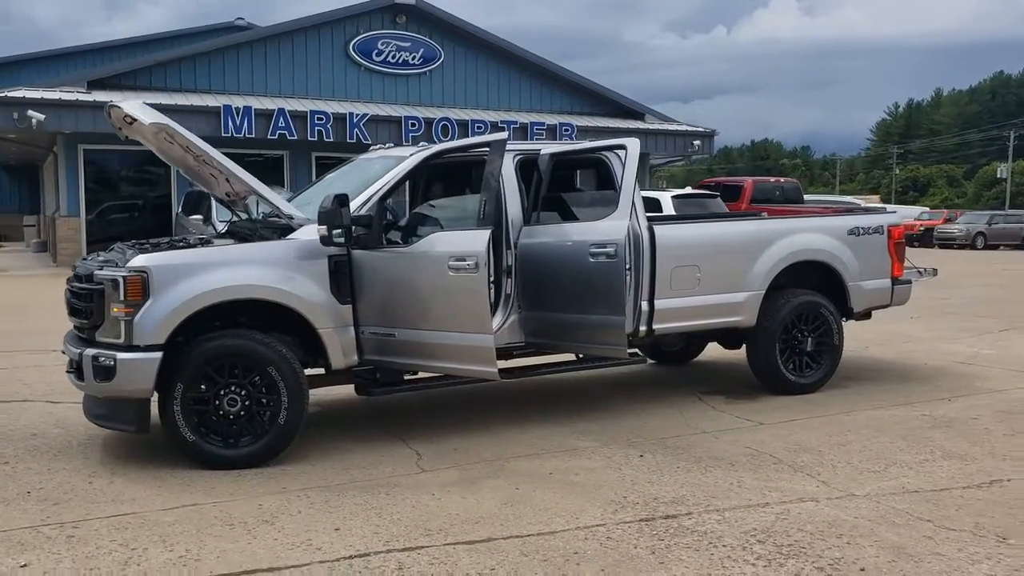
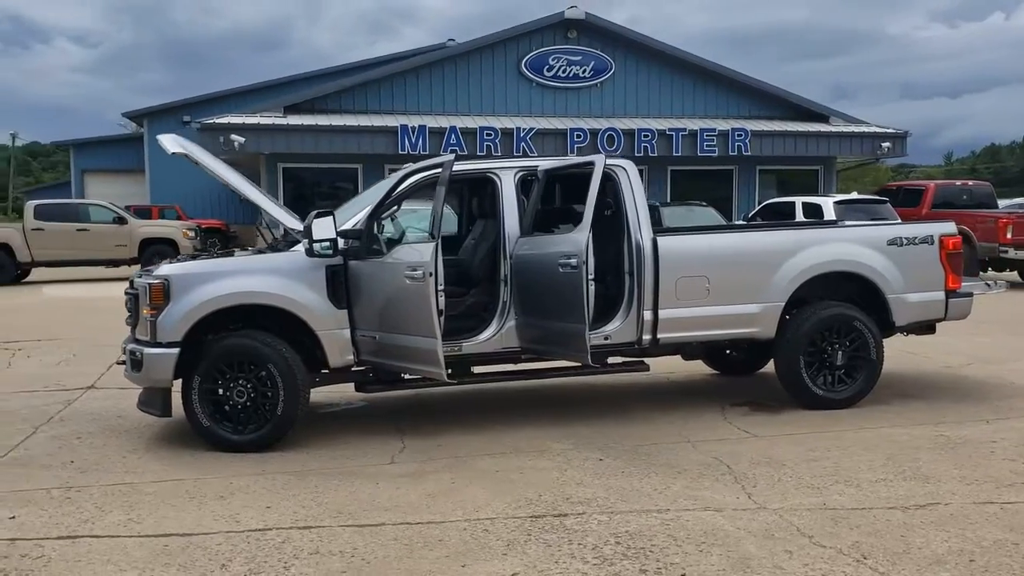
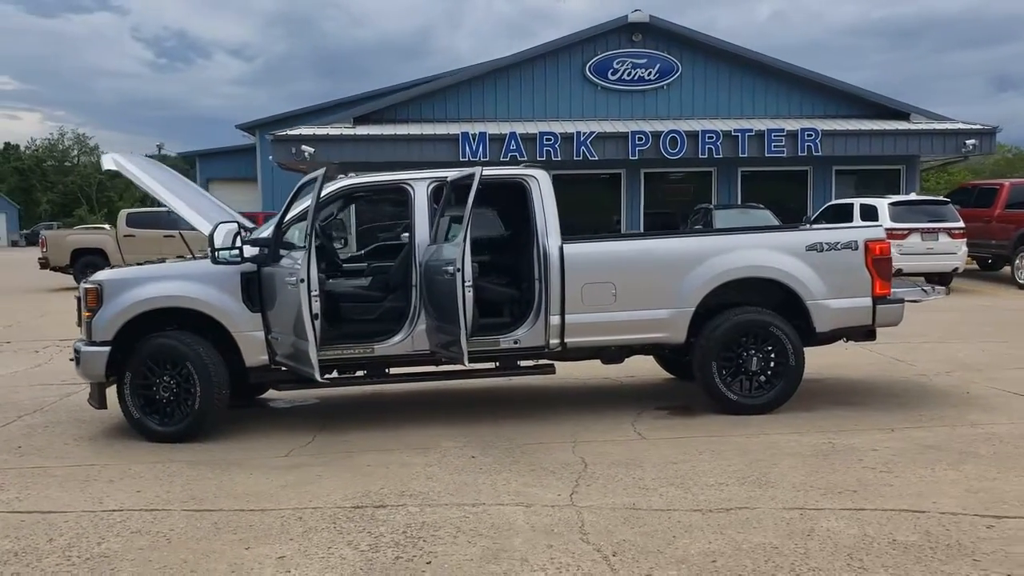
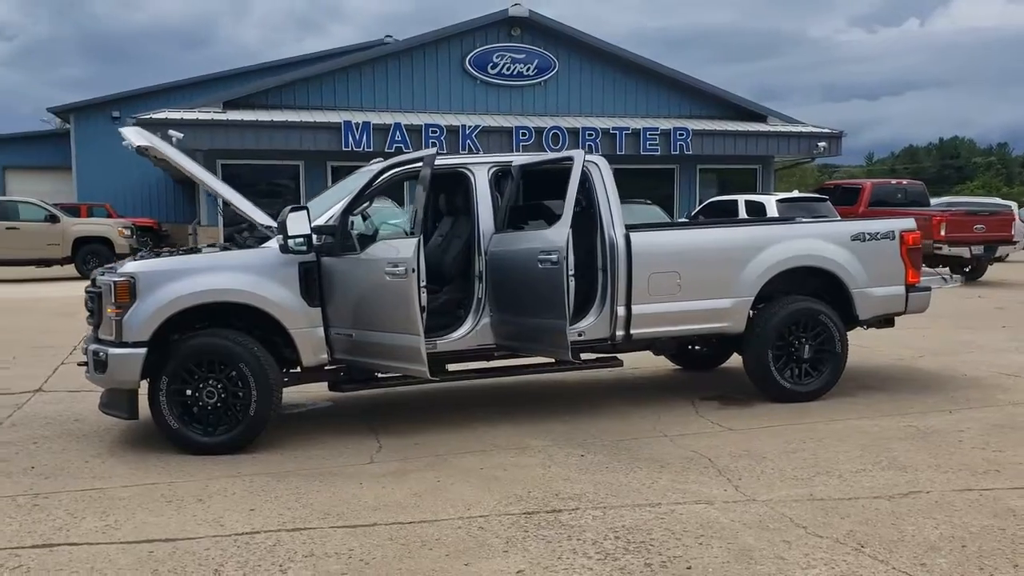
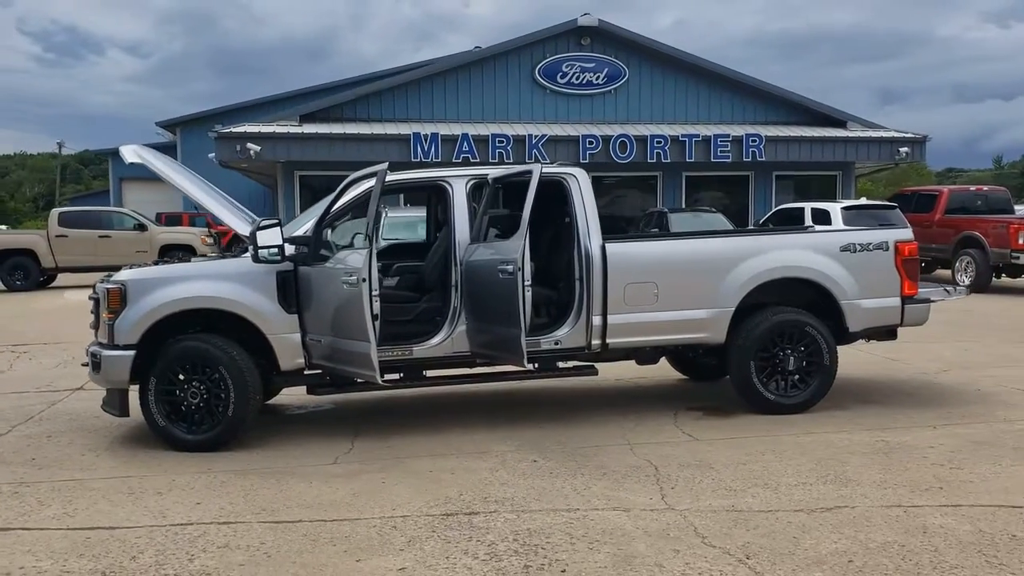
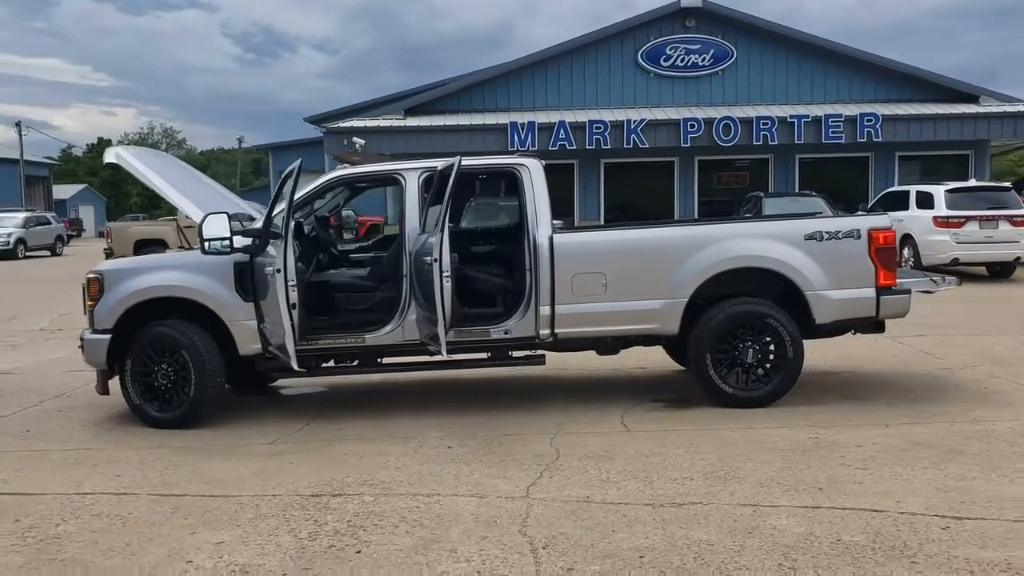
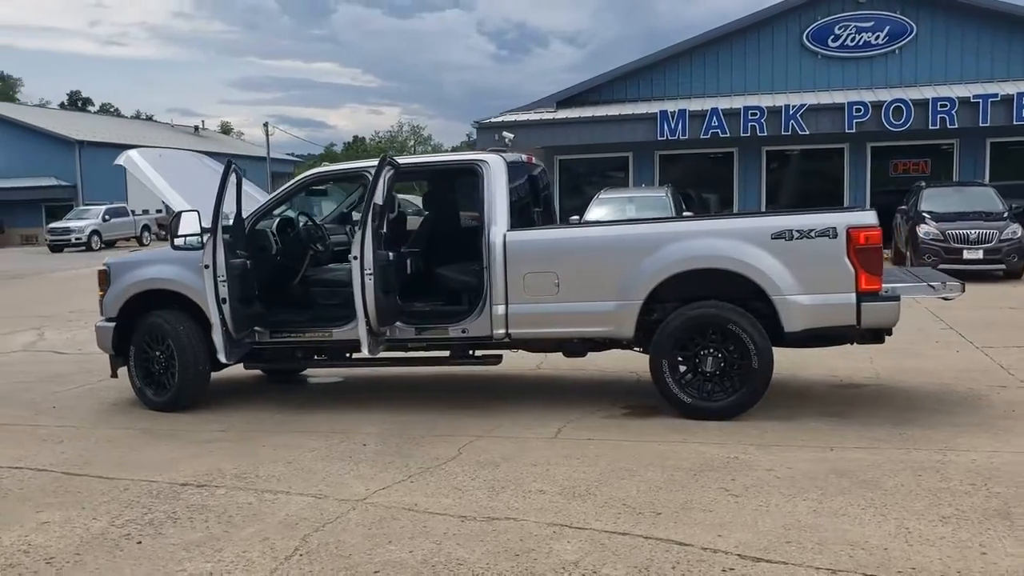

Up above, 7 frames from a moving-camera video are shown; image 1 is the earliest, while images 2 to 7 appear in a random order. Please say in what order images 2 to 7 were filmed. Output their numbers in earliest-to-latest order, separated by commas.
4, 2, 5, 3, 6, 7
